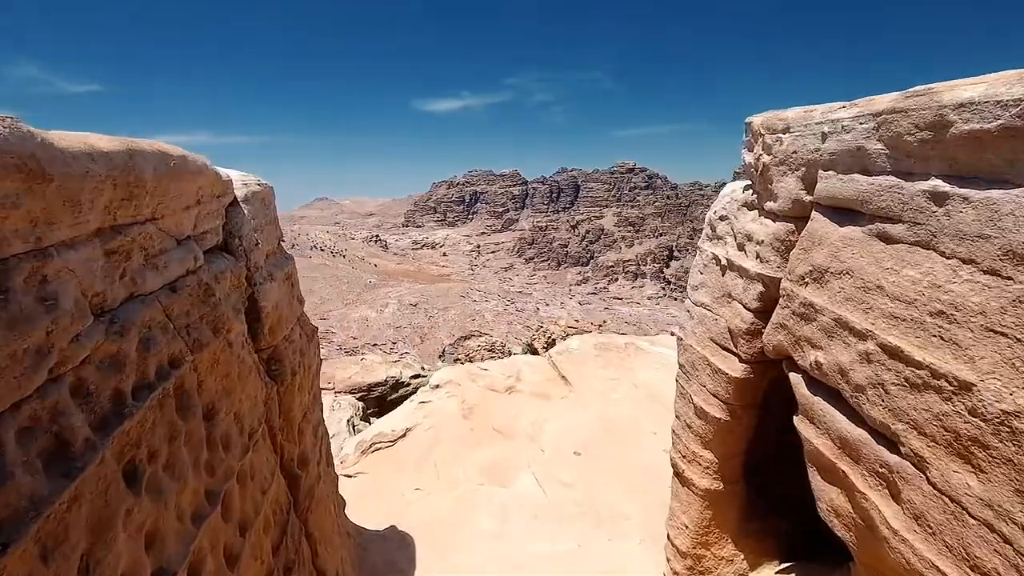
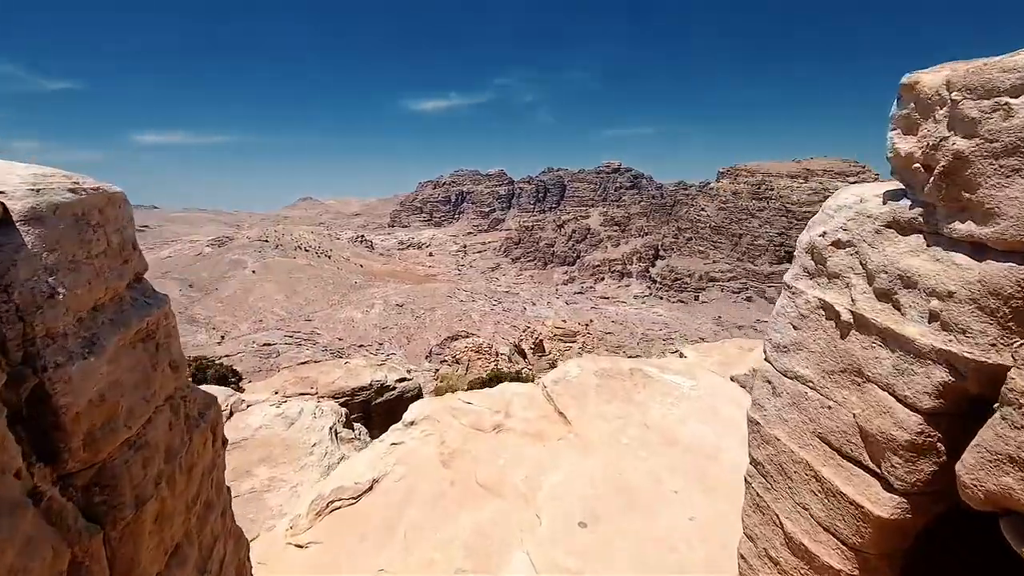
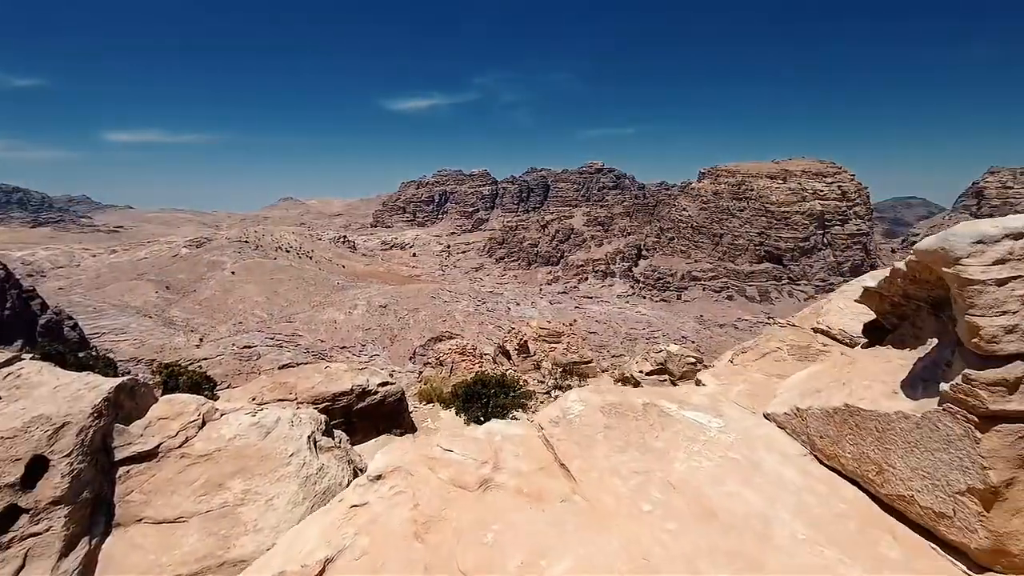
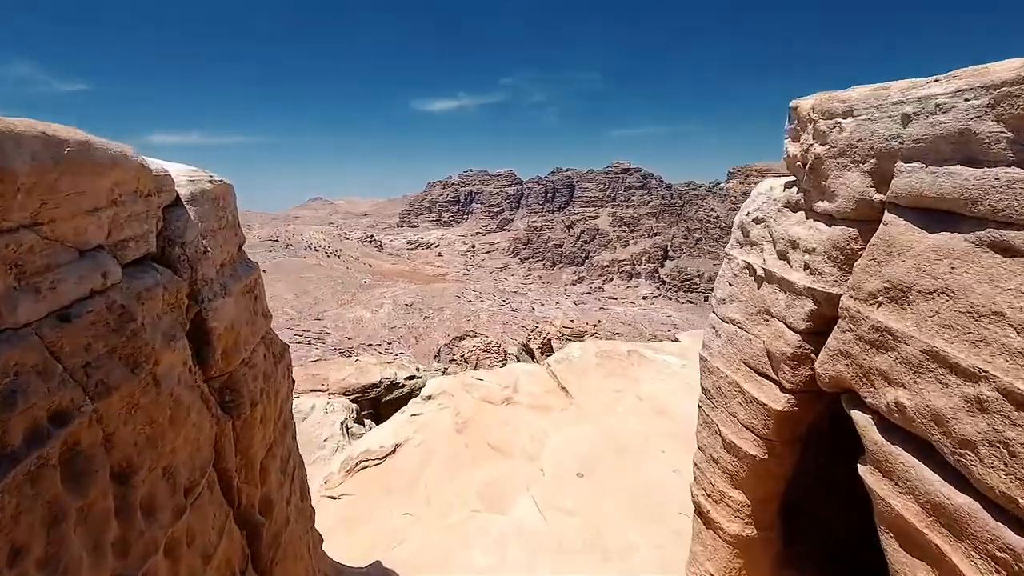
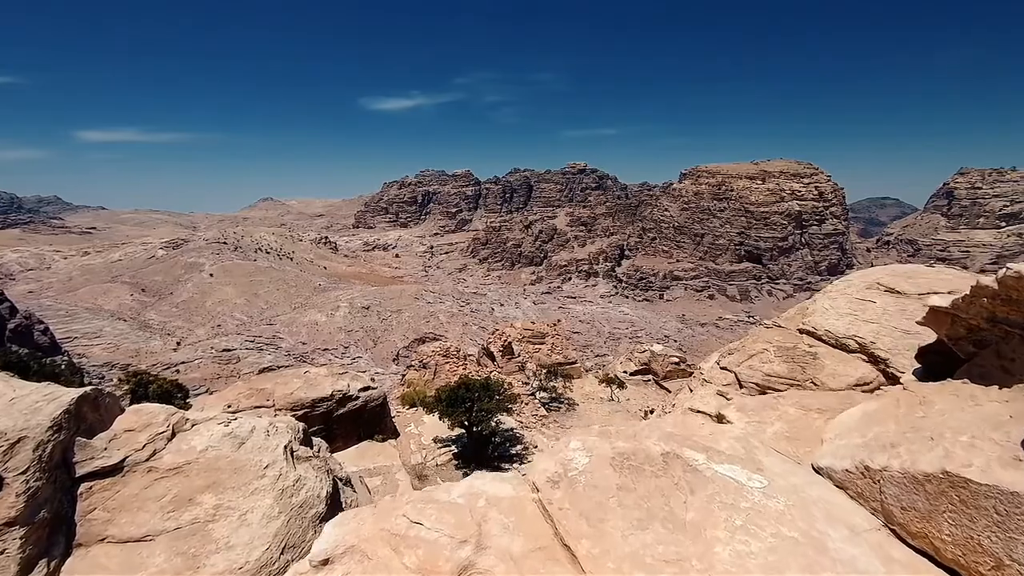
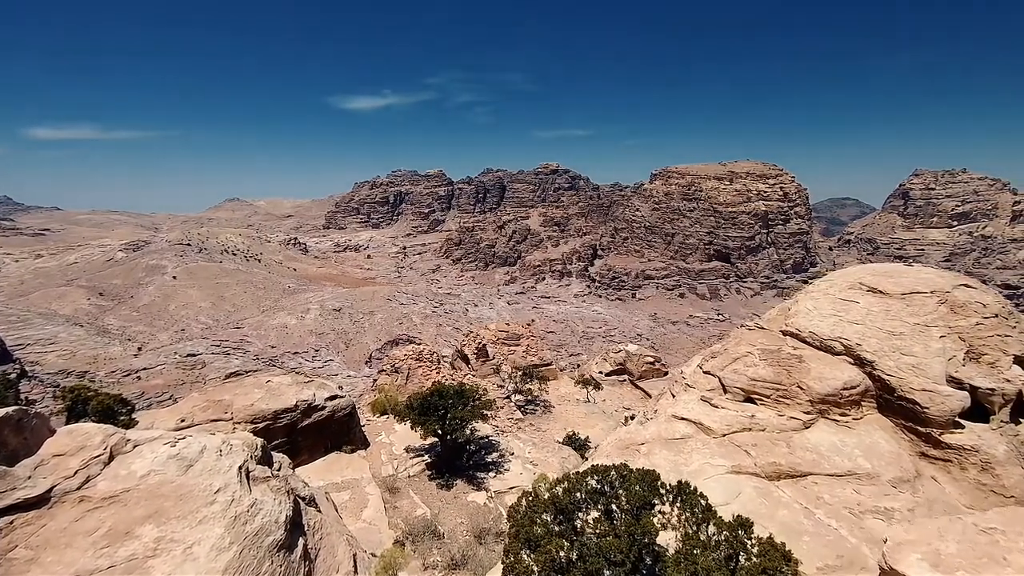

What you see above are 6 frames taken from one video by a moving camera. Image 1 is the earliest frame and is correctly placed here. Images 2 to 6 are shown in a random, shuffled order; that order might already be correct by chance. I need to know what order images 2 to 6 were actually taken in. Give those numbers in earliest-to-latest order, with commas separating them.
4, 2, 3, 5, 6
